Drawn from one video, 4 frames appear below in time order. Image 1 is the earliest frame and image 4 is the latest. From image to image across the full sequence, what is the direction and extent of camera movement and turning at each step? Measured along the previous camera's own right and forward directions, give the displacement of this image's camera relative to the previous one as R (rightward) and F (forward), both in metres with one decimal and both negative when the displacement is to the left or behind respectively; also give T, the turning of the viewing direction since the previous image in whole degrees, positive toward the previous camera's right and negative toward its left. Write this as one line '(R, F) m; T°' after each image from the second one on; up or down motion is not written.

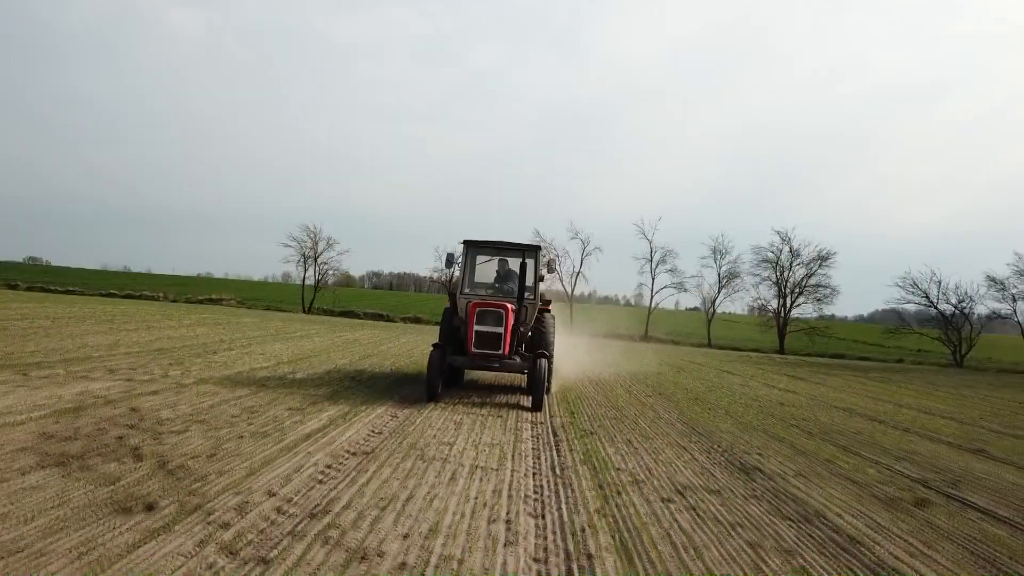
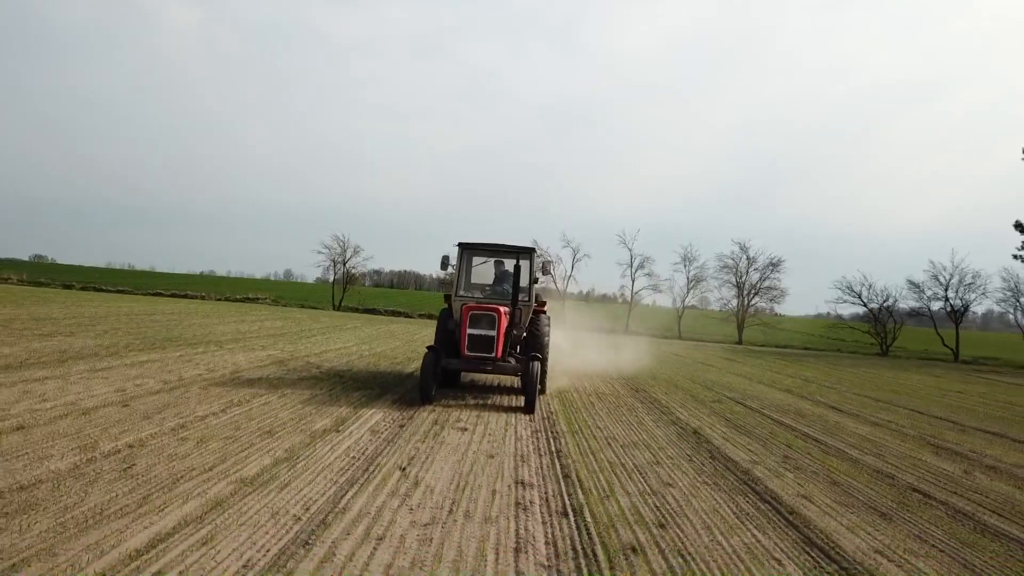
(0.0, -2.8) m; 0°
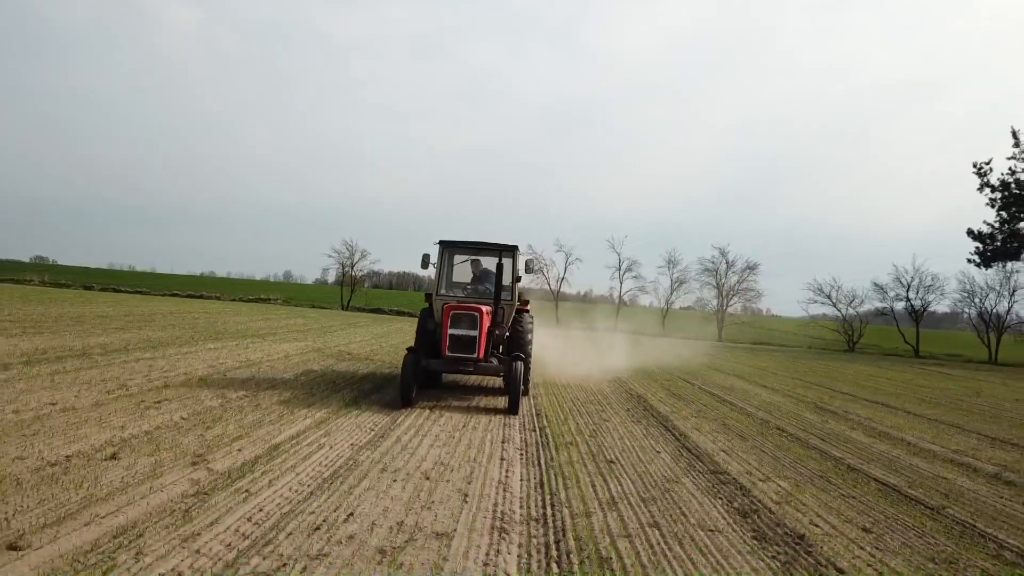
(+0.1, -1.4) m; 0°
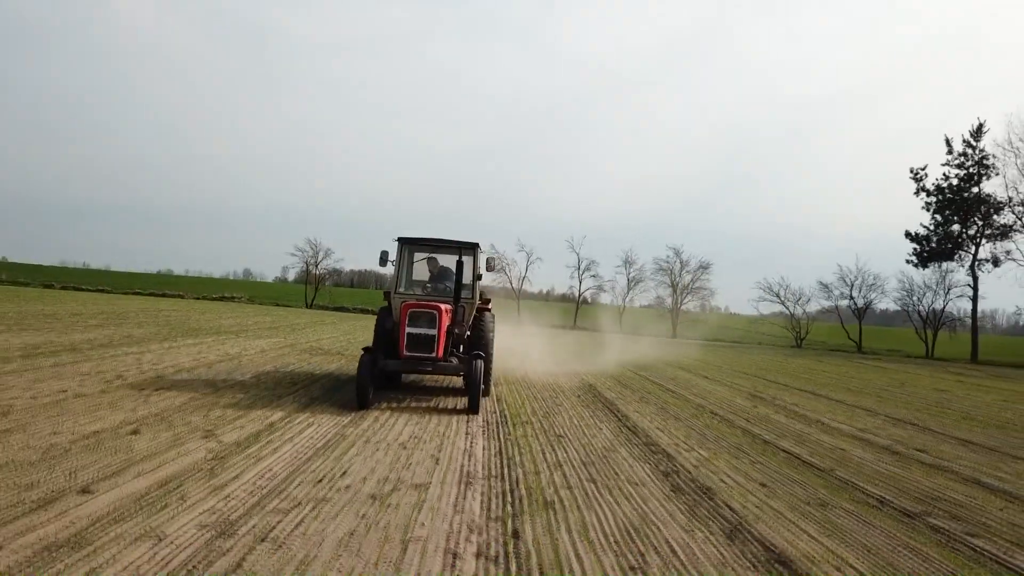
(0.0, -0.3) m; +3°
